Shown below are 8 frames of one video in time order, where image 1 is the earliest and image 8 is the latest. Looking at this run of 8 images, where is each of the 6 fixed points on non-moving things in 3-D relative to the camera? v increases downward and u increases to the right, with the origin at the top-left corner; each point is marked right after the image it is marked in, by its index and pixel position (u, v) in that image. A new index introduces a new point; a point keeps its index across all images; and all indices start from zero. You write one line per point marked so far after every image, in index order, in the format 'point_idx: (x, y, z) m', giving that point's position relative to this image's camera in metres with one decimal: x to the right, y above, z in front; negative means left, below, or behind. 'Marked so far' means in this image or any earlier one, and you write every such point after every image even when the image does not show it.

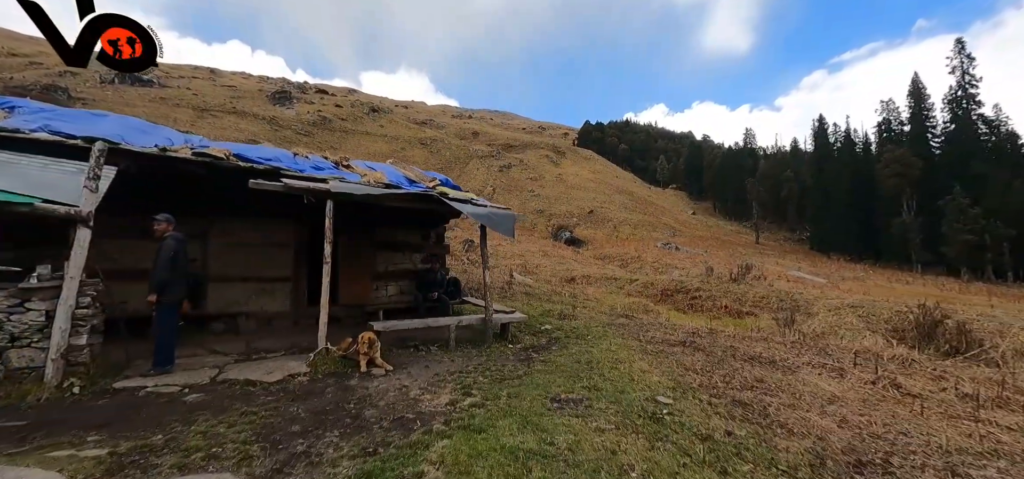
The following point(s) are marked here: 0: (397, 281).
0: (-2.6, -0.9, +9.2) m
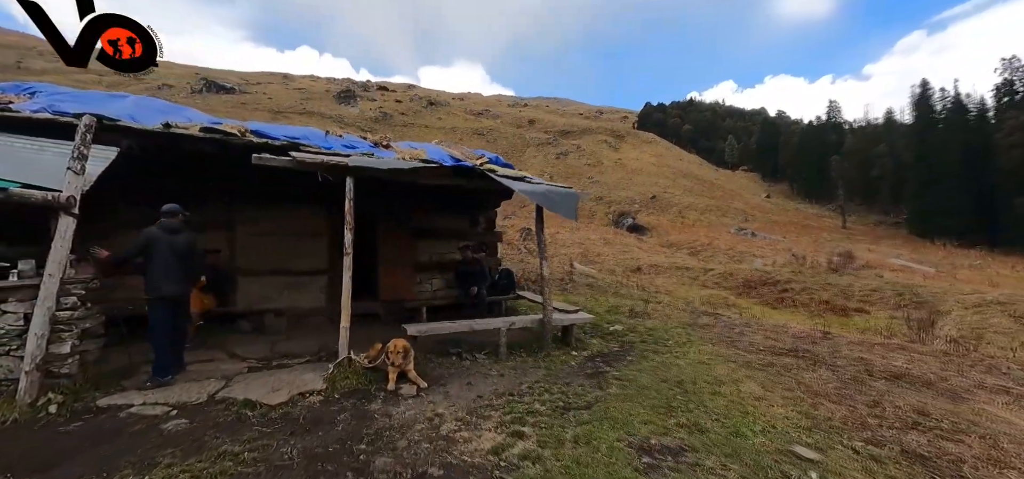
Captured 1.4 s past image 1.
0: (-1.4, -0.7, +8.1) m
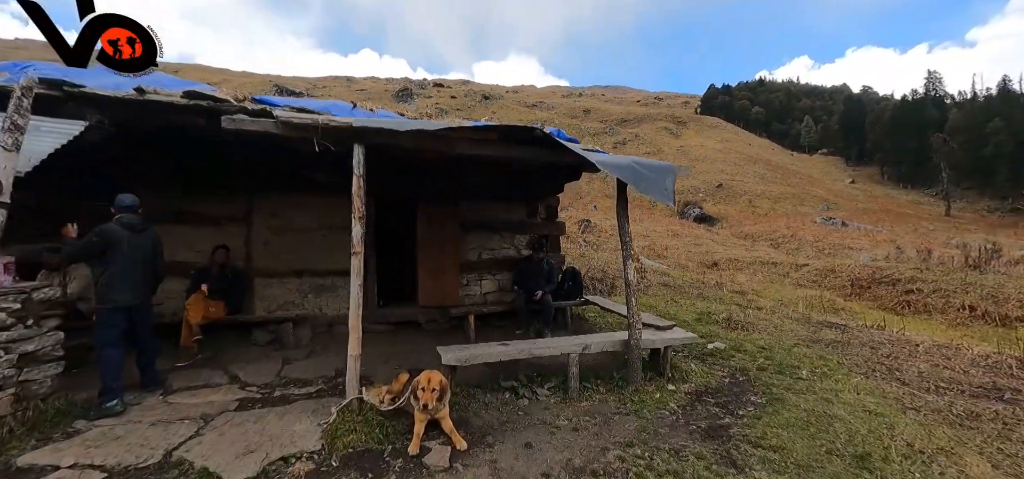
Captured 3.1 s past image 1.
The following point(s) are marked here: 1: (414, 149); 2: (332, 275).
0: (-0.3, -0.5, +6.7) m
1: (-1.0, +0.9, +4.0) m
2: (-2.6, -0.5, +5.8) m
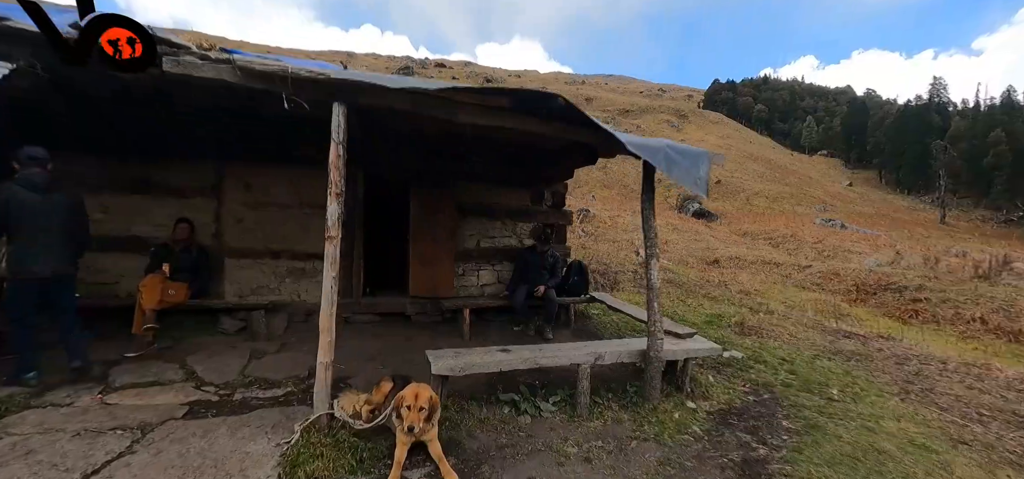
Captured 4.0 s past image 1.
0: (-0.3, -0.4, +6.1) m
1: (-0.8, +1.0, +3.3) m
2: (-2.5, -0.2, +5.2) m
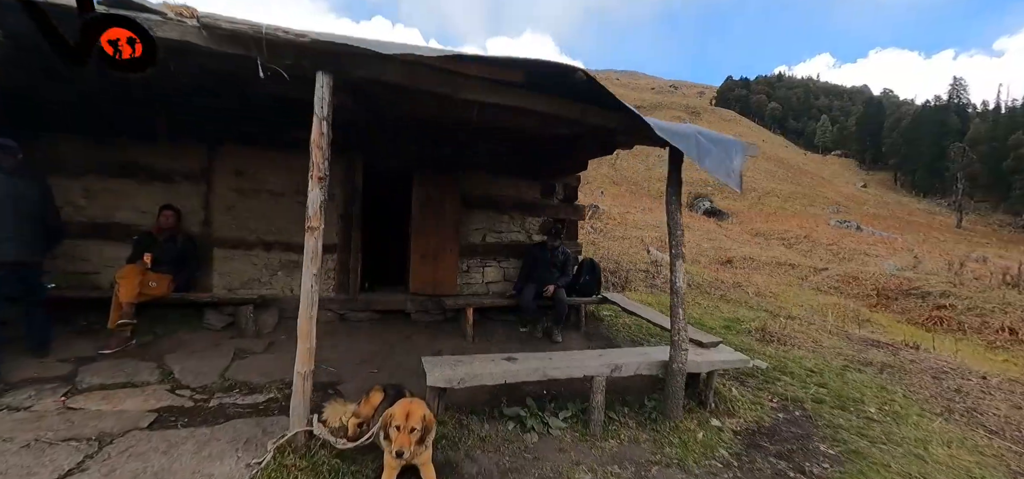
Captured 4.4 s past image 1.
0: (-0.2, -0.3, +5.7) m
1: (-0.8, +1.1, +2.9) m
2: (-2.4, -0.1, +4.9) m
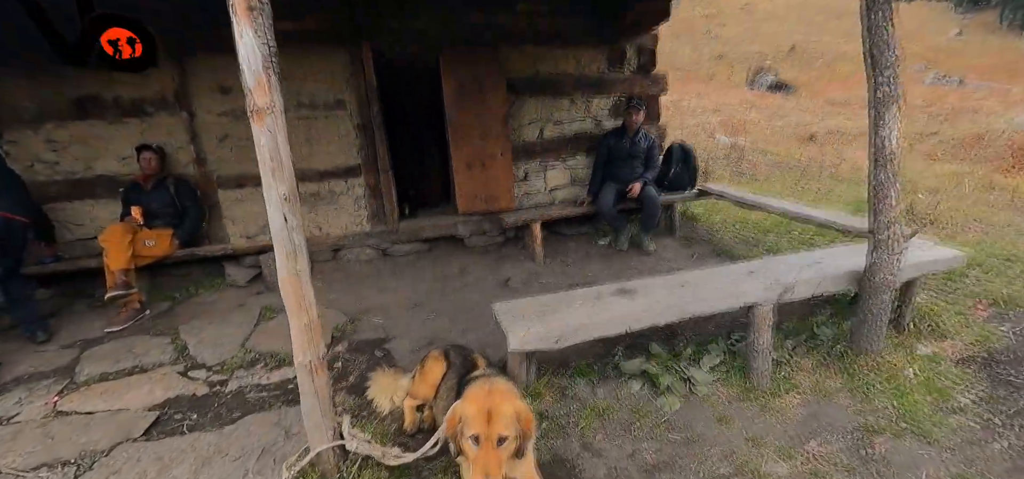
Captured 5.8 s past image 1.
0: (+0.6, +0.9, +4.5) m
1: (-0.4, +1.5, +1.6) m
2: (-1.8, +0.6, +3.9) m
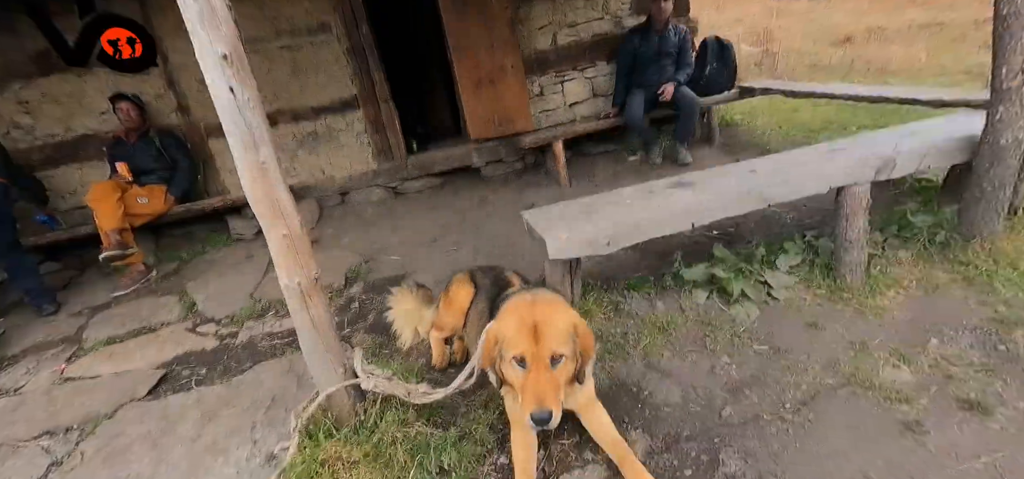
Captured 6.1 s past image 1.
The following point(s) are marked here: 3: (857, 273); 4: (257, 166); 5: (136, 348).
0: (+0.7, +1.6, +4.0) m
1: (-0.5, +1.8, +1.0) m
2: (-1.6, +1.1, +3.5) m
3: (+1.5, -0.1, +1.7) m
4: (-0.6, +0.2, +1.0) m
5: (-2.0, -0.6, +2.2) m
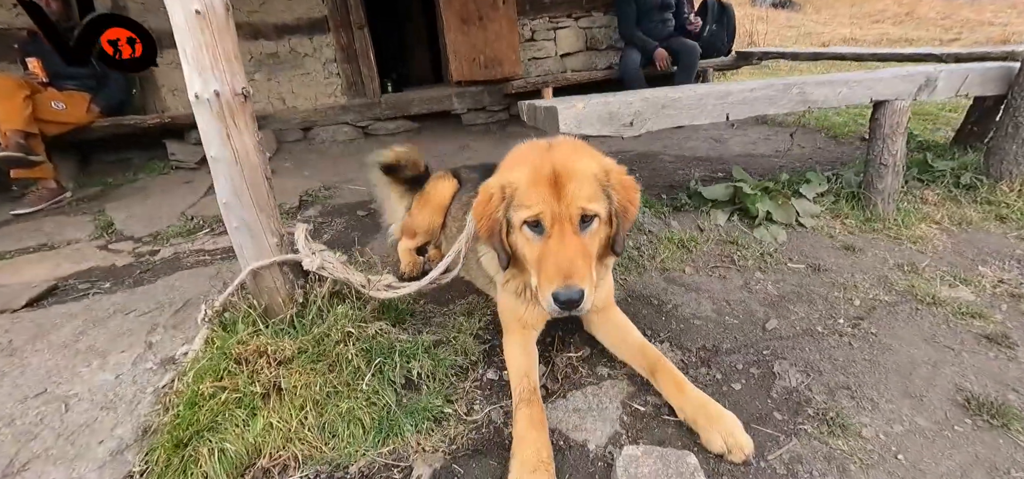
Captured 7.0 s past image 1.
0: (+0.6, +2.0, +3.7) m
1: (-0.4, +2.2, +0.7) m
2: (-1.7, +1.5, +3.1) m
3: (+1.4, +0.1, +1.5) m
4: (-0.6, +0.5, +0.7) m
5: (-2.1, -0.1, +1.8) m
